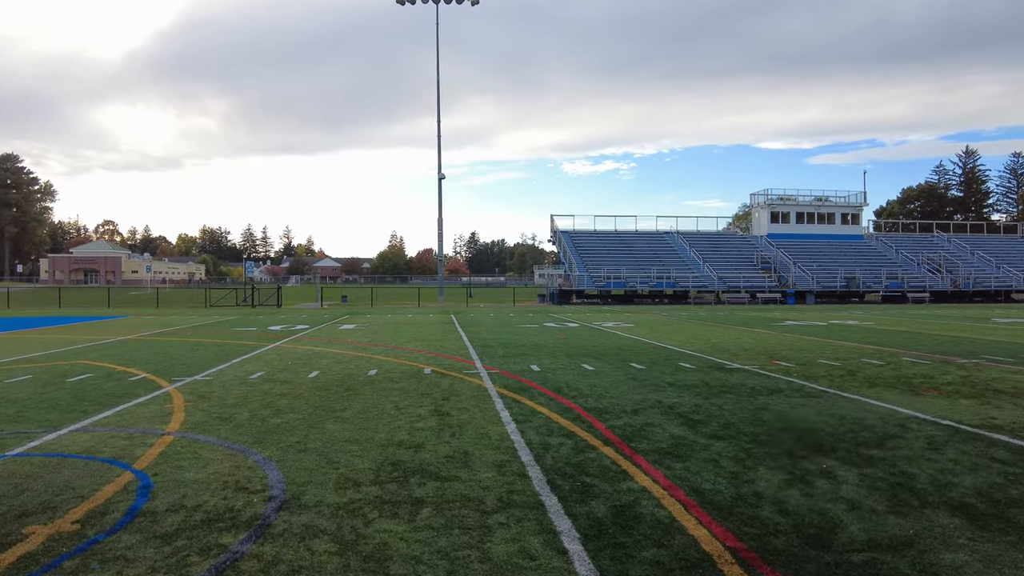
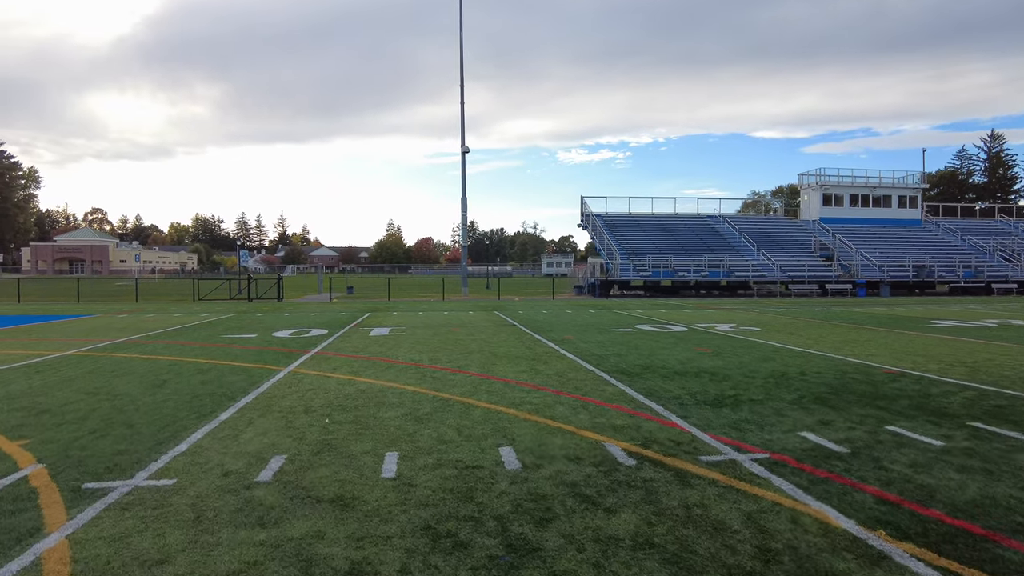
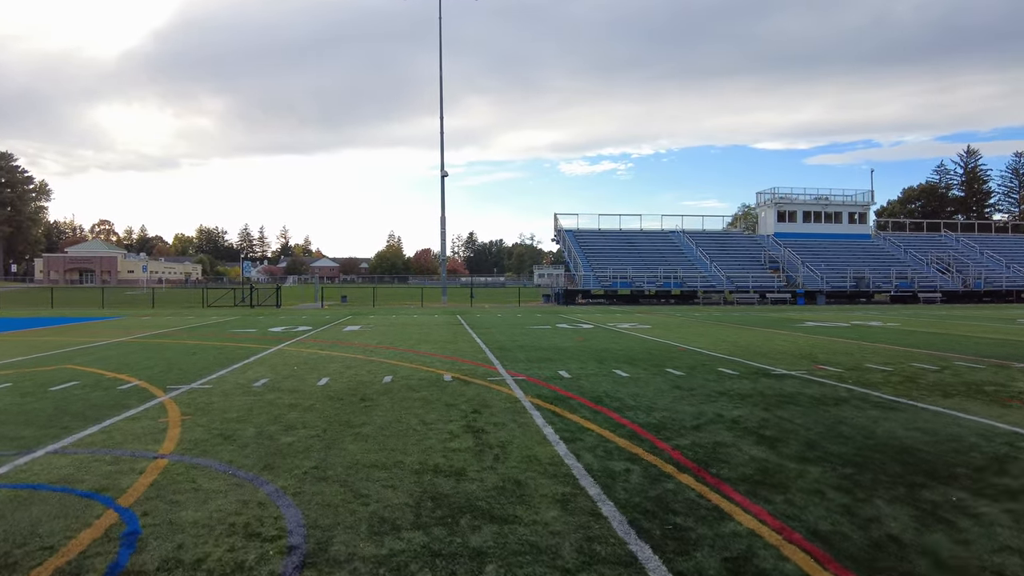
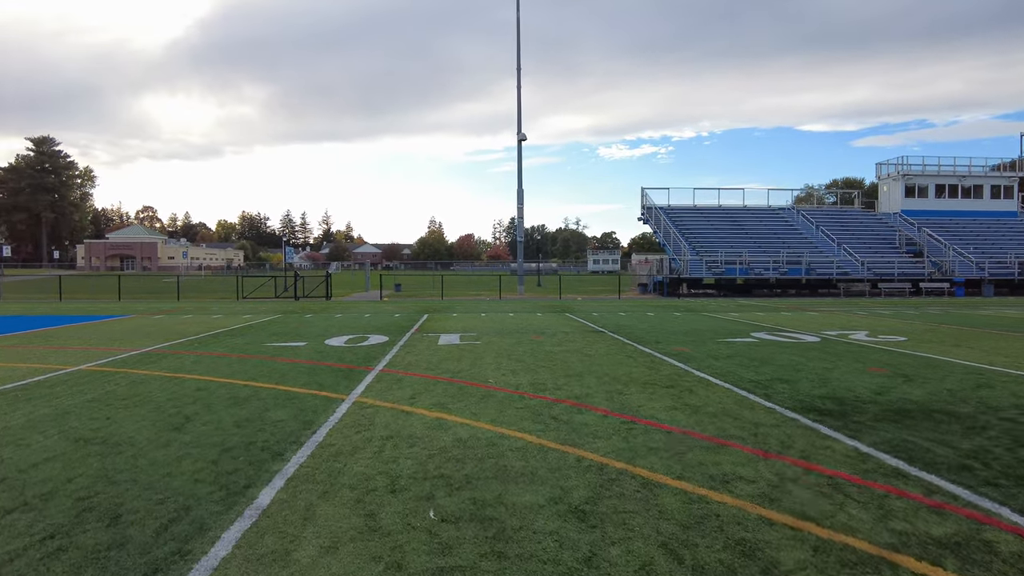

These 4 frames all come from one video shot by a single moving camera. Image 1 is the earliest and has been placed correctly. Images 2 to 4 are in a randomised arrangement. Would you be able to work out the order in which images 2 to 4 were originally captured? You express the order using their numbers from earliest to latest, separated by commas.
3, 2, 4
